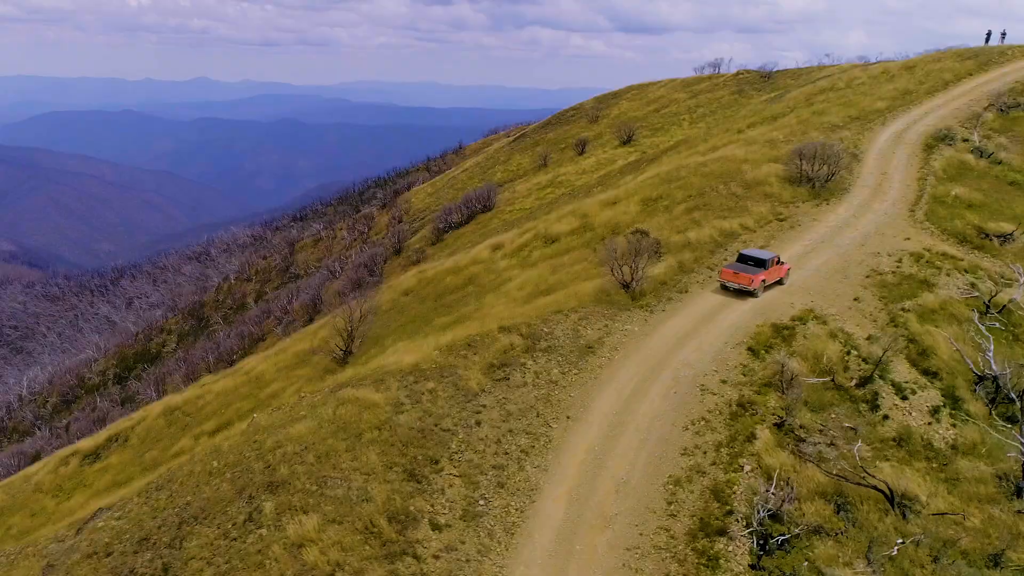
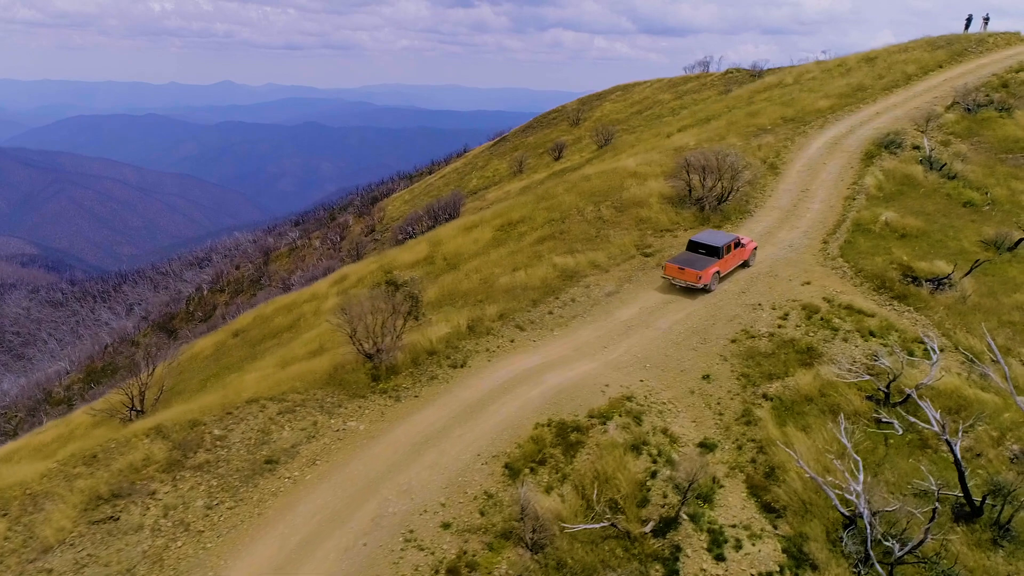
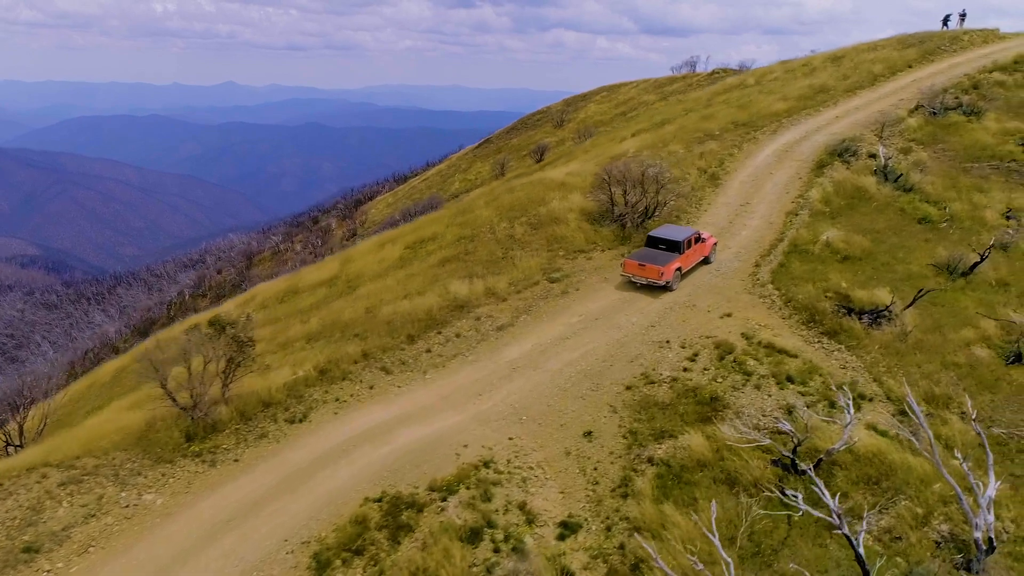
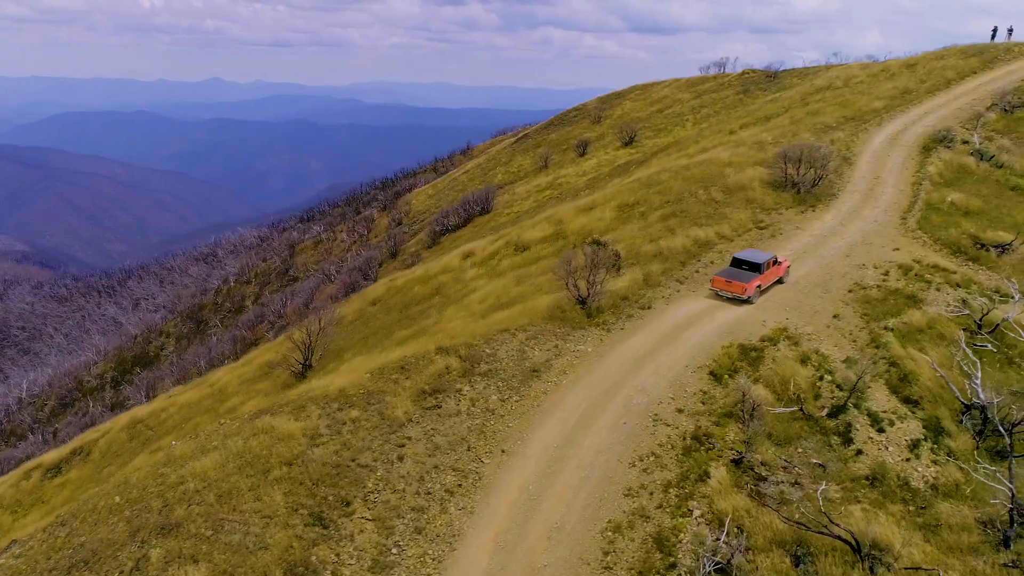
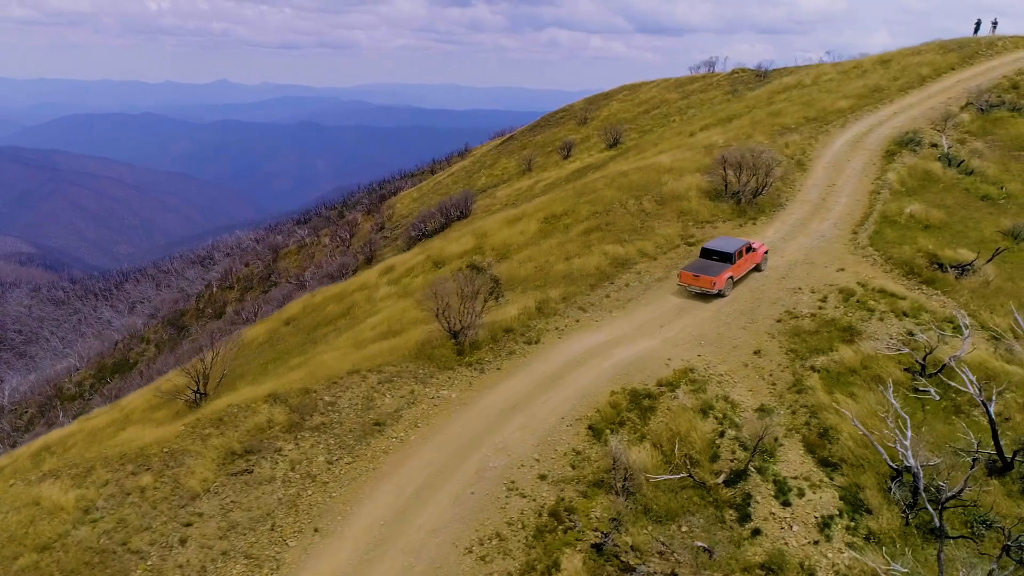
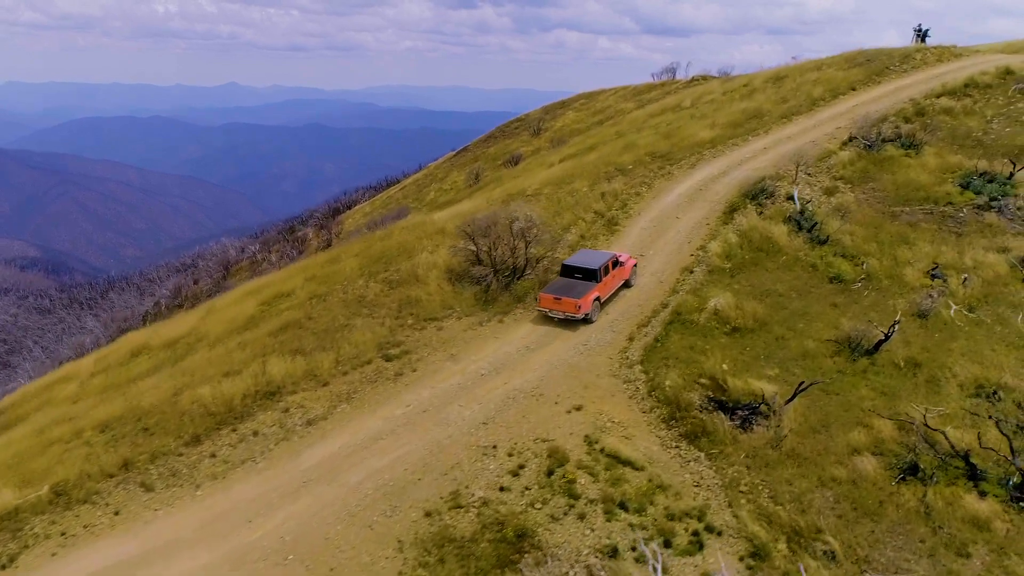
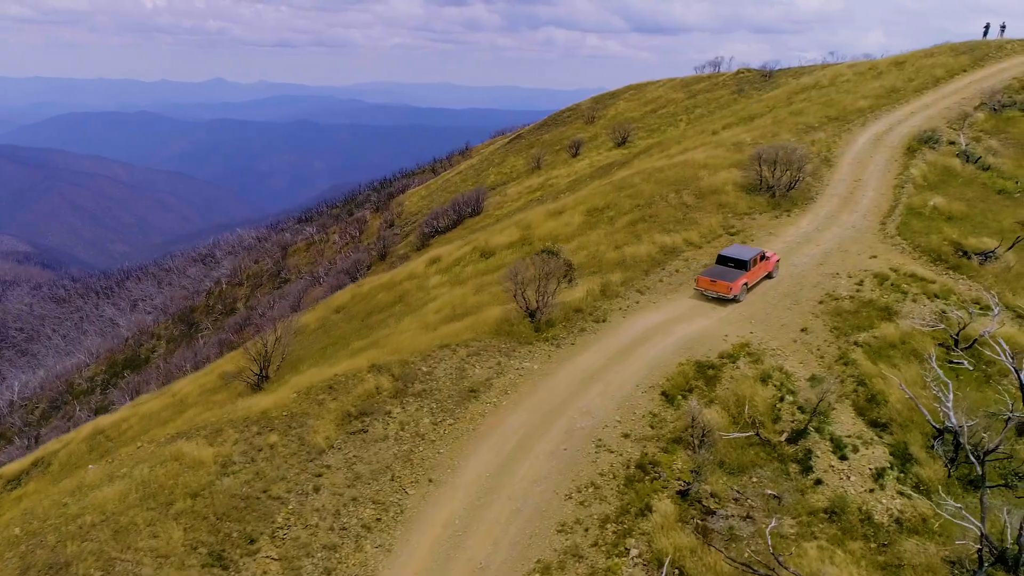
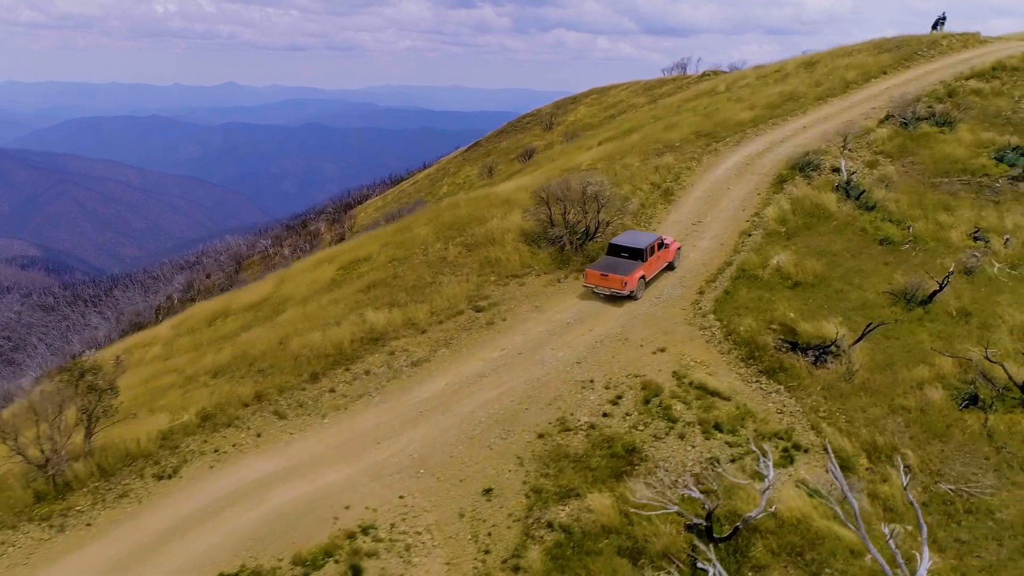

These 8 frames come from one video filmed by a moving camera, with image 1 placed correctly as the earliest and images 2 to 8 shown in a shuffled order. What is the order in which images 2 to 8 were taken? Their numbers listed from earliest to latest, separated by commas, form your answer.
4, 7, 5, 2, 3, 8, 6
